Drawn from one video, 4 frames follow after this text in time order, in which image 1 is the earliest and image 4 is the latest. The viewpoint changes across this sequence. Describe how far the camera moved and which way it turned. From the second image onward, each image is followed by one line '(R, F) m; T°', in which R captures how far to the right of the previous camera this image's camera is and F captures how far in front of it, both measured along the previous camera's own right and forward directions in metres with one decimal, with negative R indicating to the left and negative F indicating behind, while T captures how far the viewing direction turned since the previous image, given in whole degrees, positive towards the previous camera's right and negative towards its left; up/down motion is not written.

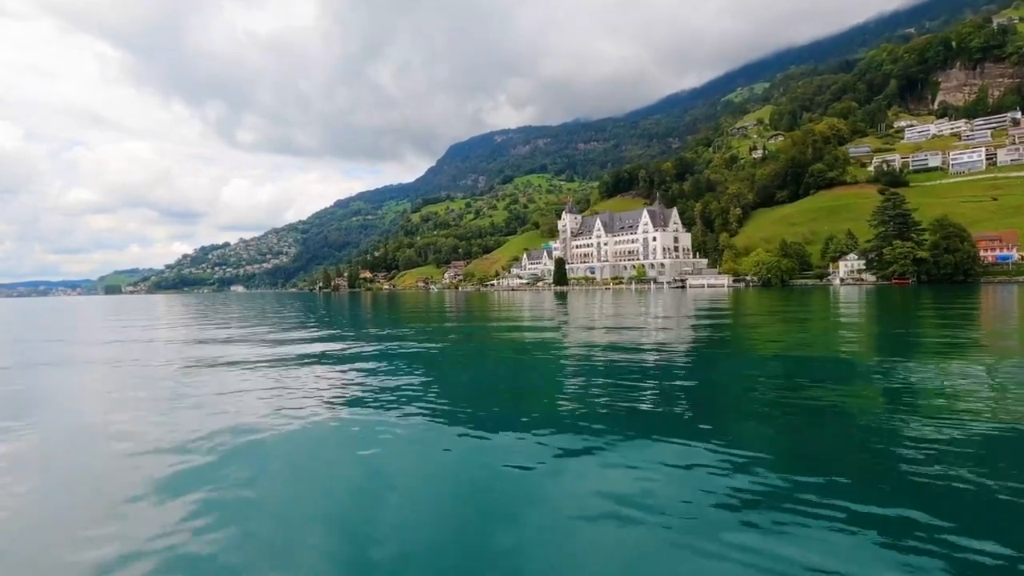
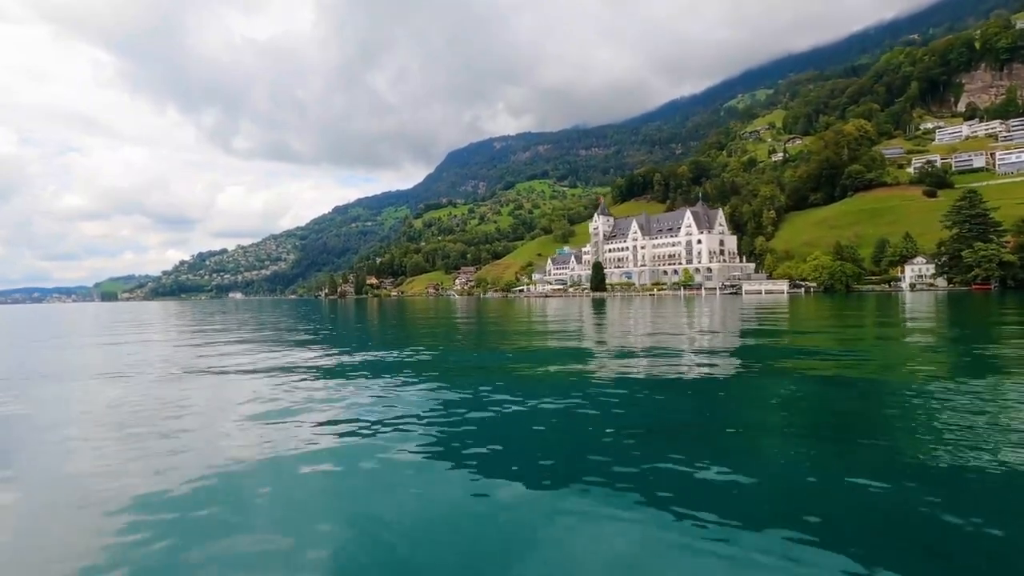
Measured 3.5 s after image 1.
(-3.0, +3.4) m; 0°
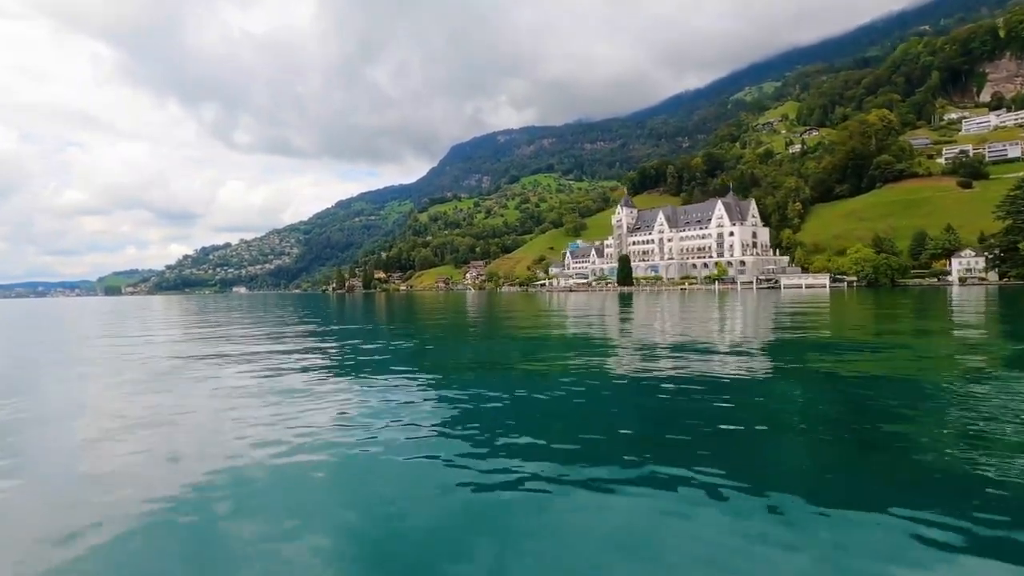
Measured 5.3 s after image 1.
(-1.6, +1.9) m; 0°
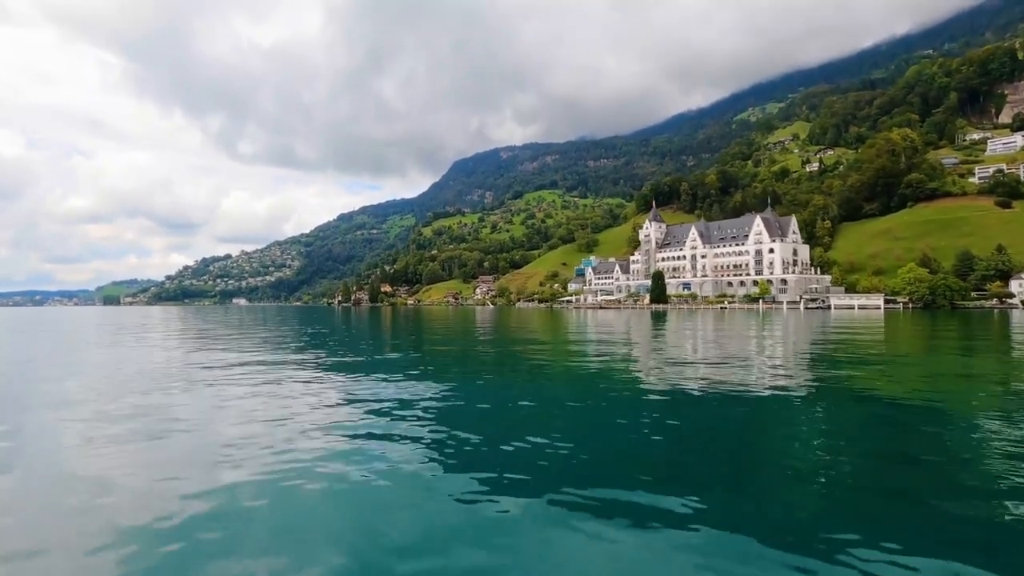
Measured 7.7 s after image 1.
(-2.1, +2.3) m; 0°
